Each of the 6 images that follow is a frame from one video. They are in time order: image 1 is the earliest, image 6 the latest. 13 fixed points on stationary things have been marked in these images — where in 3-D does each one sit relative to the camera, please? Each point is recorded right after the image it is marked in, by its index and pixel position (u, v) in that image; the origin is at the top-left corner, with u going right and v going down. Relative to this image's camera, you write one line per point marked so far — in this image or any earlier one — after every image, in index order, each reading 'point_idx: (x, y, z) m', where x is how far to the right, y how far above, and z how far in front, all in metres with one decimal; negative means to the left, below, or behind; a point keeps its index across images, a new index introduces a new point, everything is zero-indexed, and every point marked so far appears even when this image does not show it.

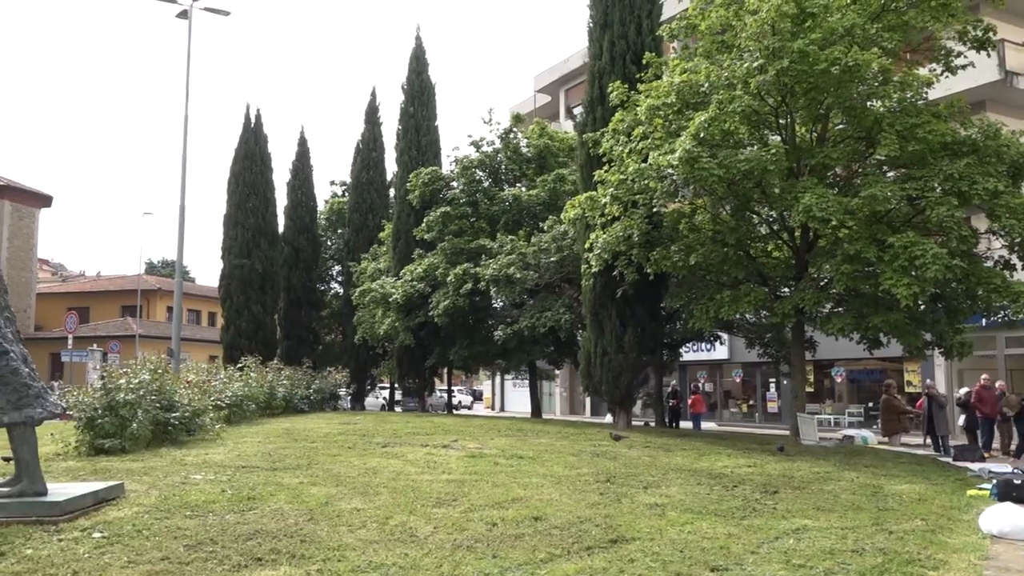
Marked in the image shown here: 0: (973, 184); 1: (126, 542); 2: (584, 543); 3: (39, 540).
0: (+6.5, +1.5, +11.8) m
1: (-2.1, -1.4, +4.5) m
2: (+0.5, -1.5, +4.9) m
3: (-2.6, -1.4, +4.6) m
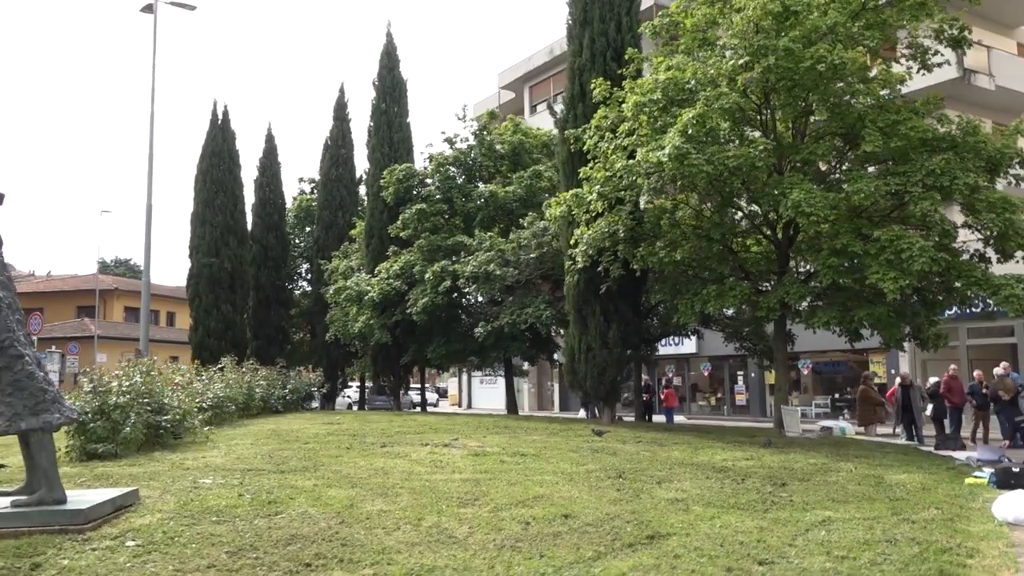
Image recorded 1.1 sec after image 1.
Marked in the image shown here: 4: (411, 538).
0: (+6.4, +1.6, +12.1) m
1: (-1.8, -1.4, +4.4) m
2: (+0.7, -1.5, +4.9) m
3: (-2.3, -1.4, +4.5) m
4: (-0.6, -1.5, +4.9) m
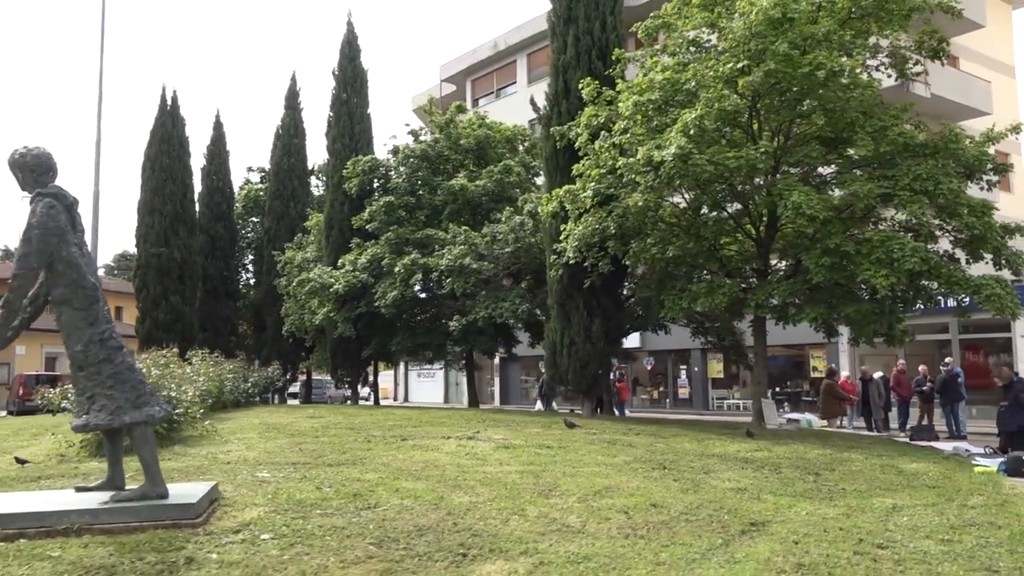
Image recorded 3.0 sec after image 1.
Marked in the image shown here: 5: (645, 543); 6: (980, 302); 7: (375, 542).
0: (+6.5, +1.6, +12.7) m
1: (-1.1, -1.4, +4.4) m
2: (+1.4, -1.5, +5.1) m
3: (-1.6, -1.4, +4.4) m
4: (+0.1, -1.4, +4.9) m
5: (+0.7, -1.4, +4.6) m
6: (+7.1, -0.2, +12.7) m
7: (-0.7, -1.4, +4.4) m
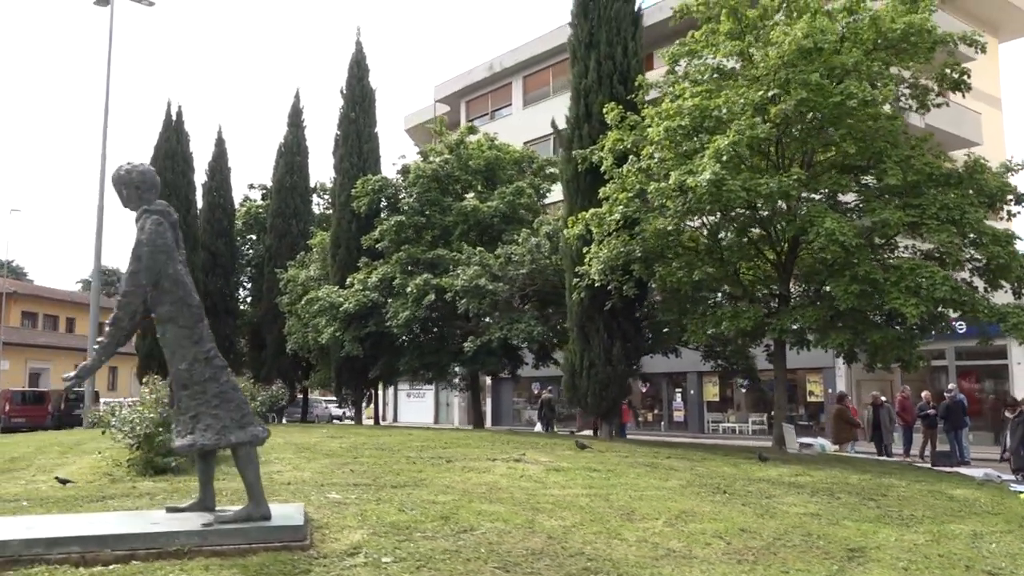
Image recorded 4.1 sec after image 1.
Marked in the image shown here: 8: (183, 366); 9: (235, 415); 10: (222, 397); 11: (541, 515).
0: (+7.0, +1.2, +12.9) m
1: (-0.4, -1.5, +4.4) m
2: (+2.0, -1.6, +5.2) m
3: (-0.9, -1.5, +4.4) m
4: (+0.8, -1.6, +4.9) m
5: (+1.4, -1.6, +4.6) m
6: (+7.6, -0.6, +12.8) m
7: (-0.1, -1.5, +4.4) m
8: (-2.0, -0.5, +5.0) m
9: (-1.7, -0.8, +5.1) m
10: (-1.8, -0.7, +5.1) m
11: (+0.2, -1.7, +6.2) m
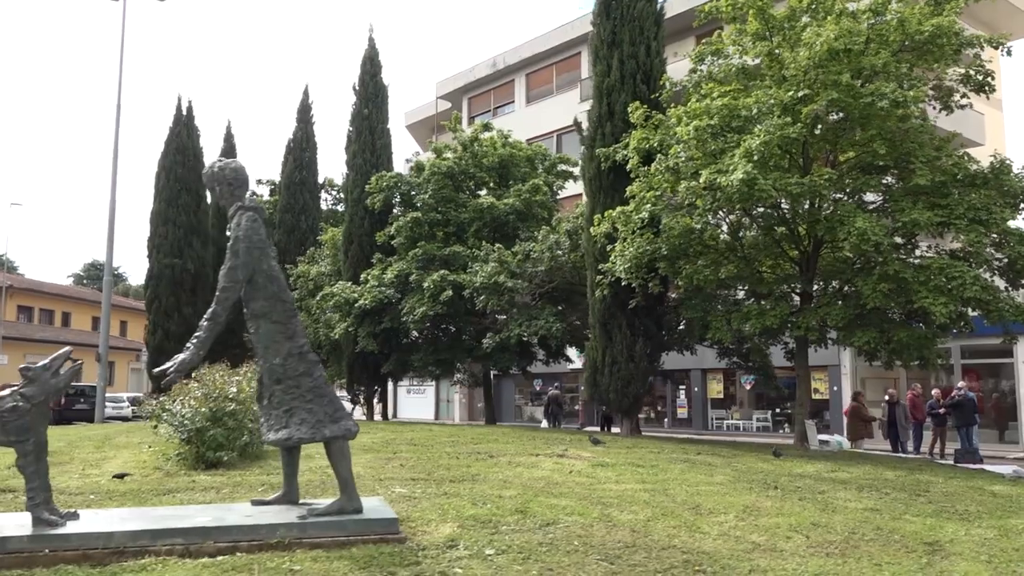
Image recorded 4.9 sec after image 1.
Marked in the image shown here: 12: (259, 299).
0: (+7.5, +1.2, +13.0) m
1: (+0.1, -1.5, +4.5) m
2: (+2.6, -1.6, +5.3) m
3: (-0.4, -1.4, +4.4) m
4: (+1.3, -1.6, +5.0) m
5: (+1.9, -1.6, +4.7) m
6: (+8.1, -0.6, +13.0) m
7: (+0.5, -1.5, +4.5) m
8: (-1.4, -0.4, +5.1) m
9: (-1.1, -0.8, +5.1) m
10: (-1.2, -0.6, +5.1) m
11: (+0.7, -1.7, +6.3) m
12: (-1.6, -0.1, +5.1) m
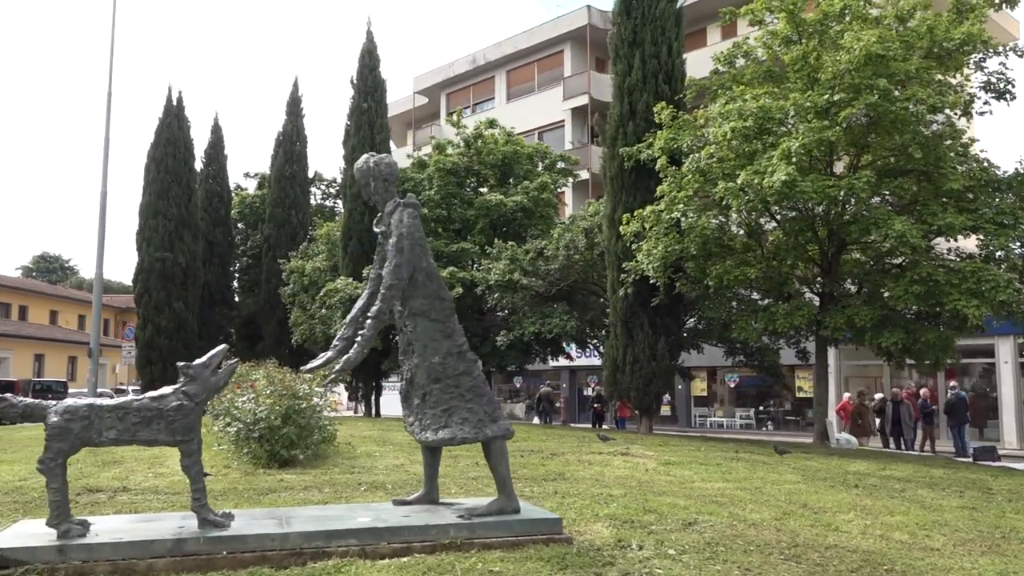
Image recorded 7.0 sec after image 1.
0: (+8.2, +1.1, +13.4) m
1: (+1.1, -1.5, +4.5) m
2: (+3.5, -1.7, +5.4) m
3: (+0.6, -1.4, +4.5) m
4: (+2.3, -1.6, +5.1) m
5: (+2.9, -1.6, +4.8) m
6: (+8.8, -0.7, +13.4) m
7: (+1.5, -1.5, +4.6) m
8: (-0.5, -0.4, +5.1) m
9: (-0.2, -0.7, +5.1) m
10: (-0.2, -0.6, +5.1) m
11: (+1.7, -1.7, +6.3) m
12: (-0.6, -0.1, +5.1) m
